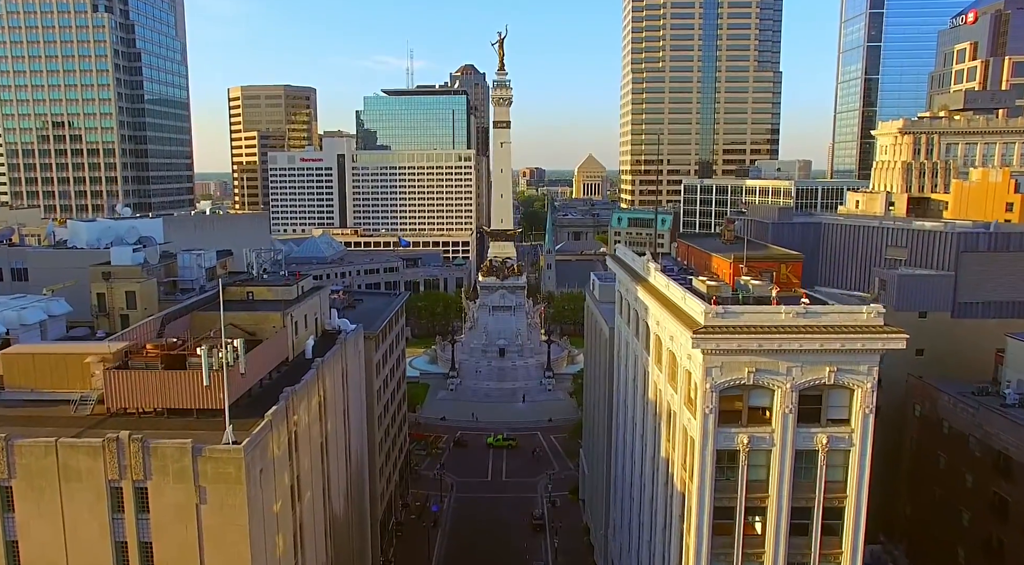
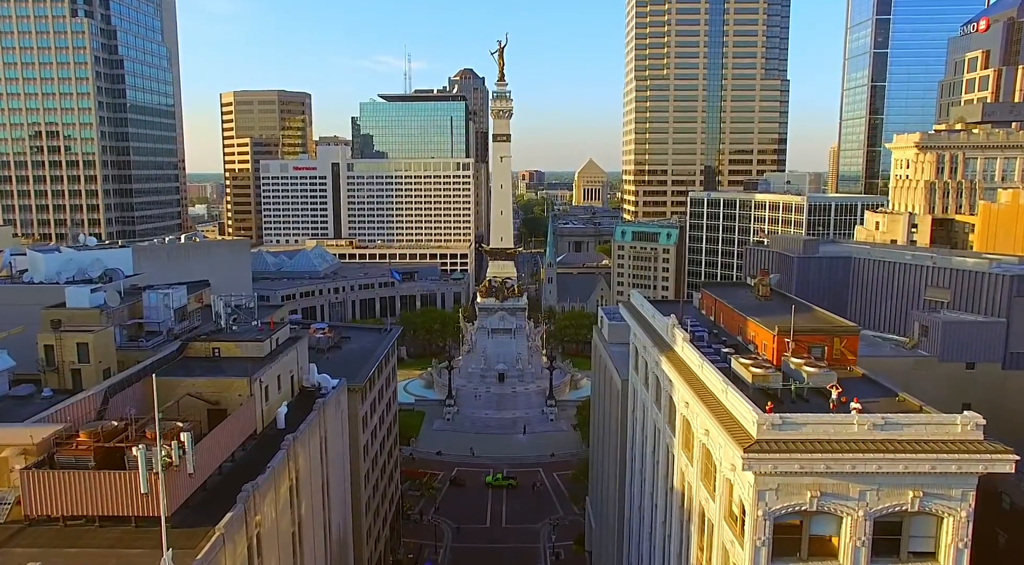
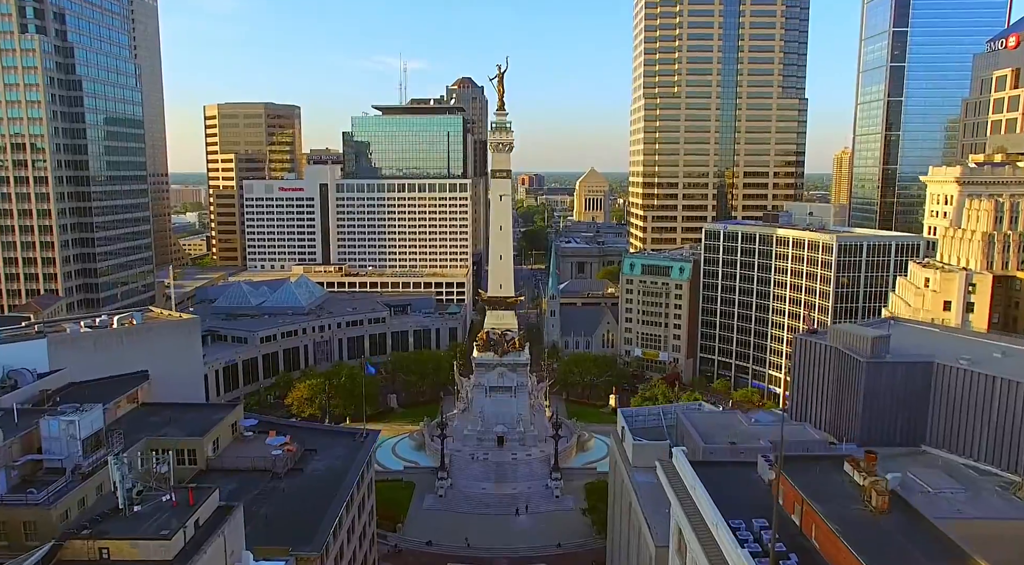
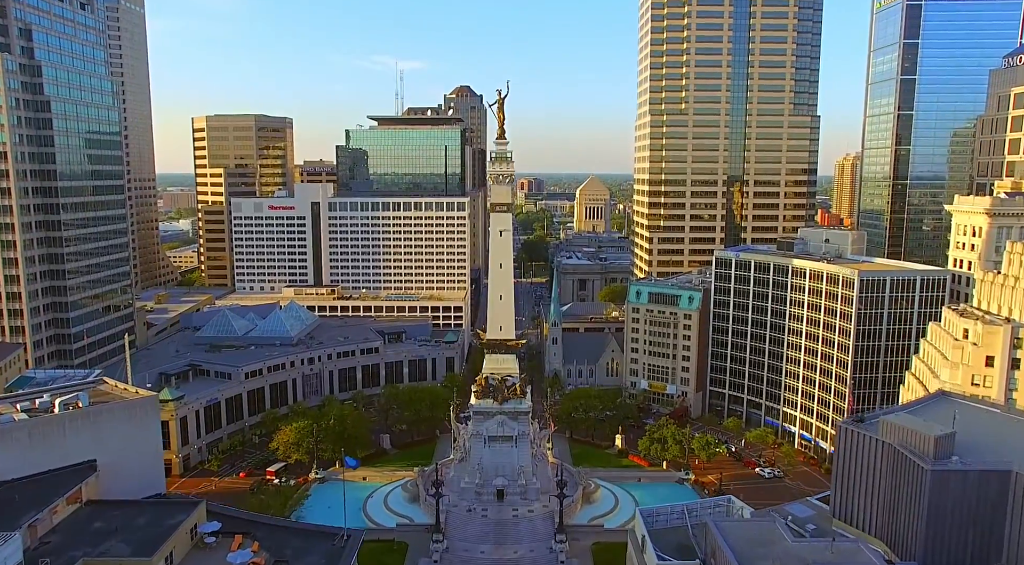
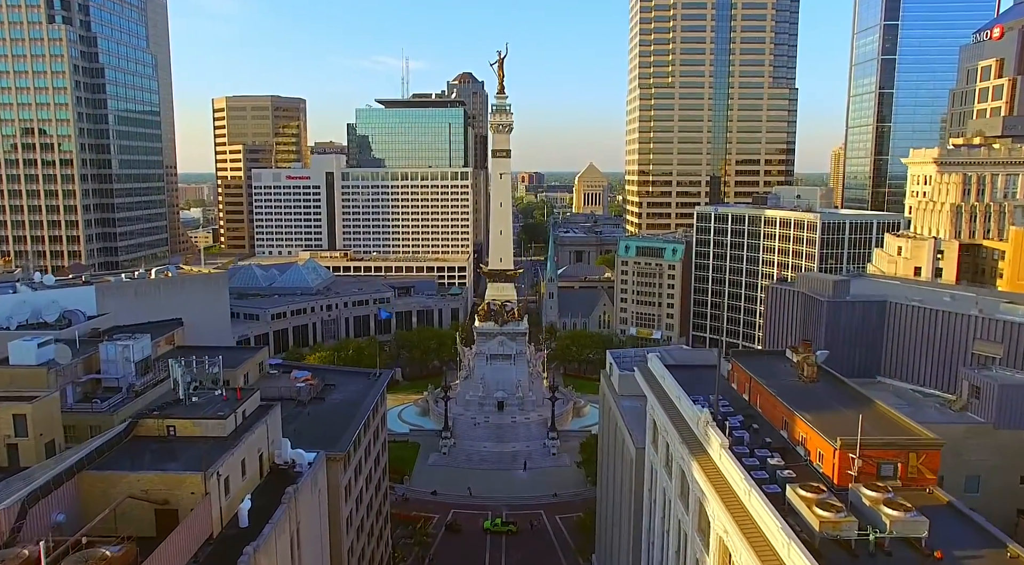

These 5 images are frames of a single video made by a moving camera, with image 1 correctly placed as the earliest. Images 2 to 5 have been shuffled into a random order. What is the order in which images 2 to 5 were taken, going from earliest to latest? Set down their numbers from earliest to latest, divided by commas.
2, 5, 3, 4
